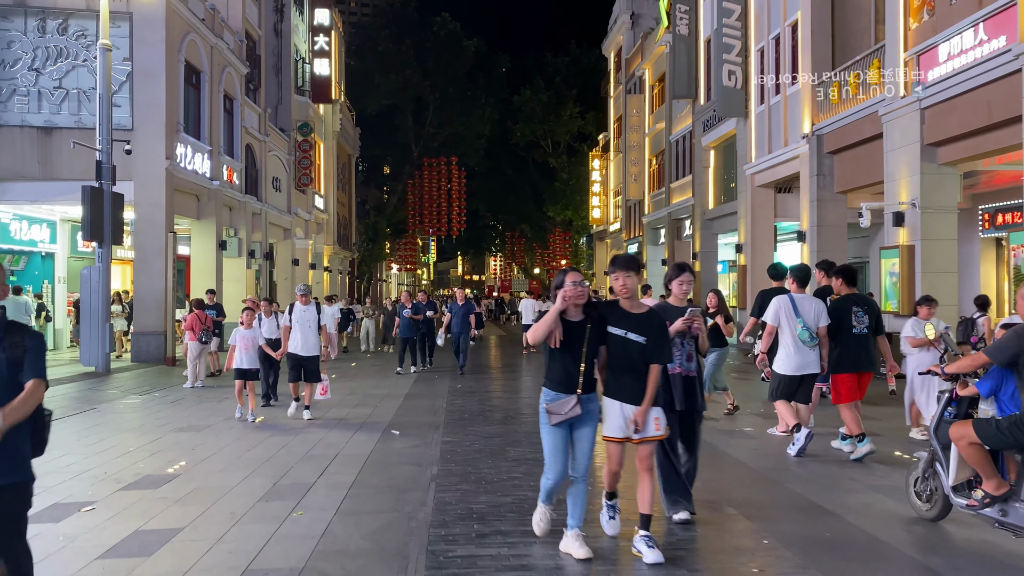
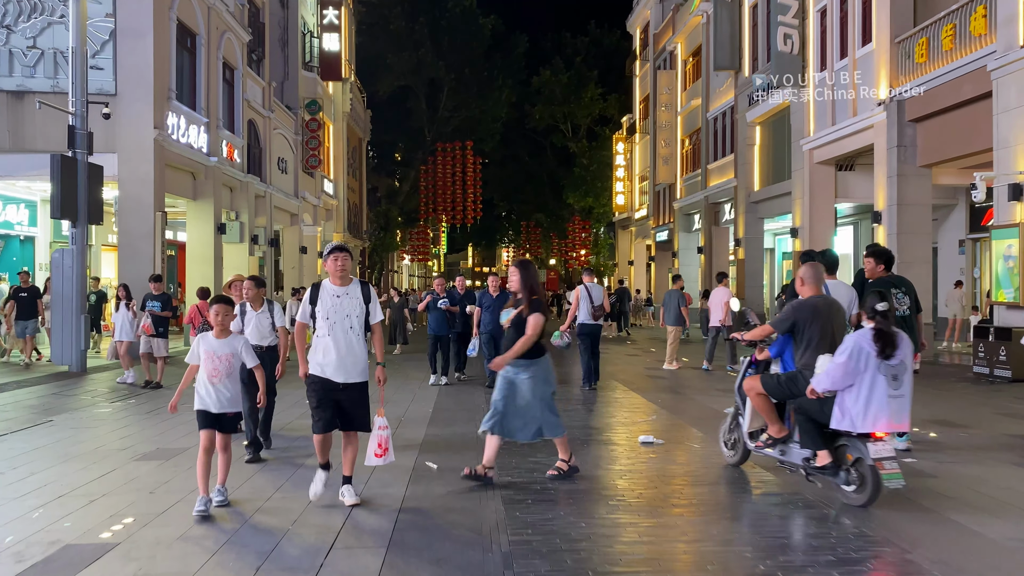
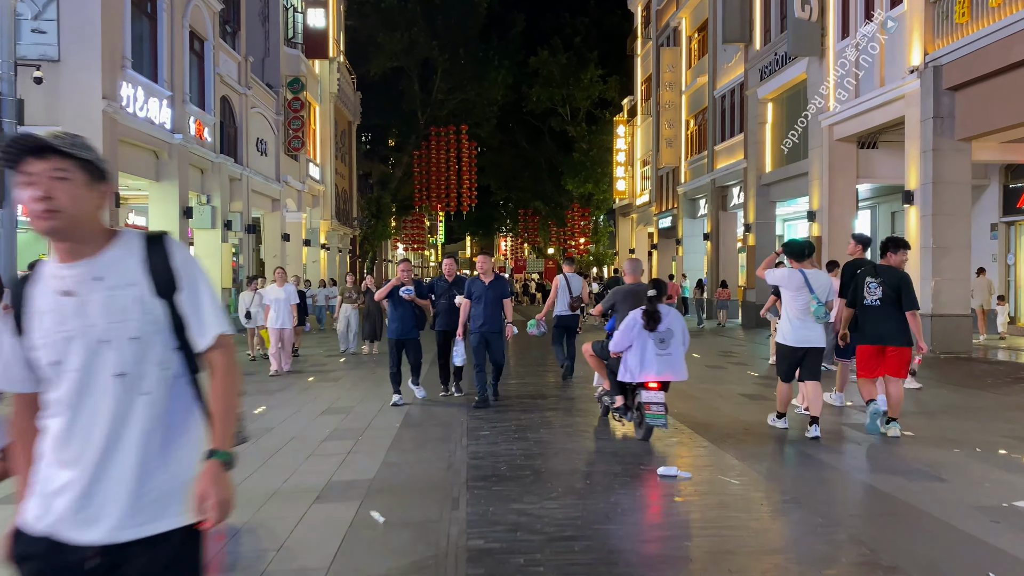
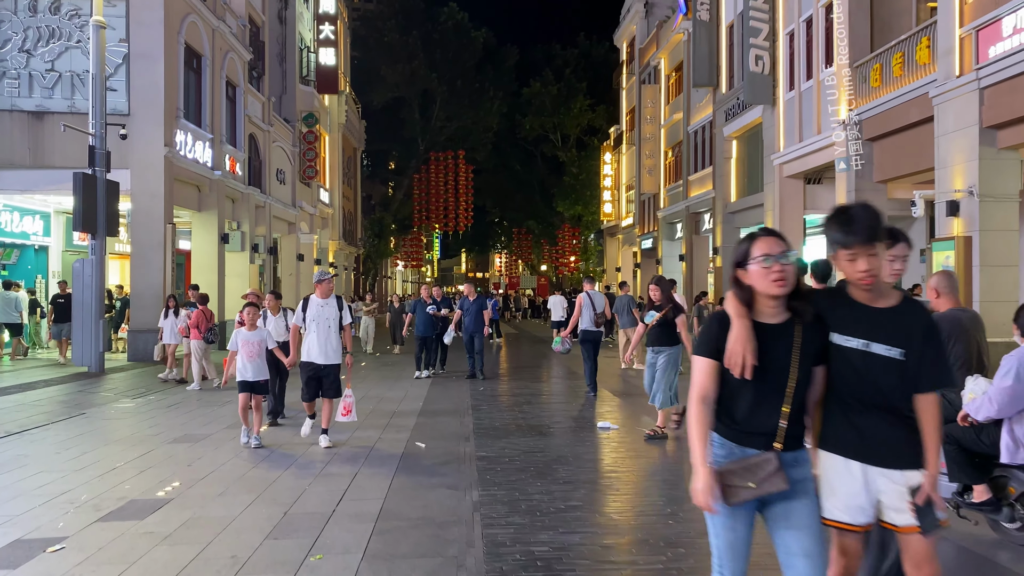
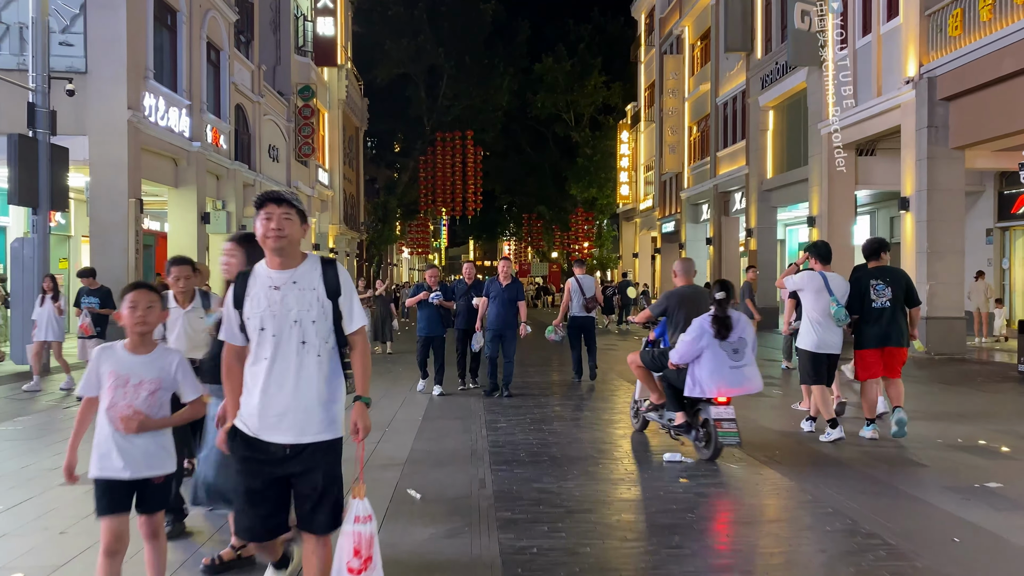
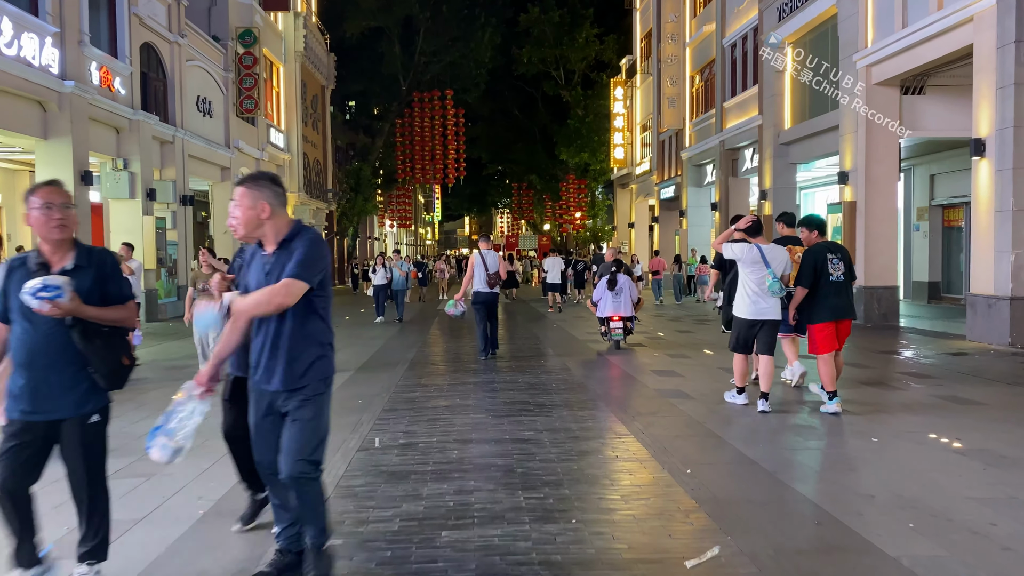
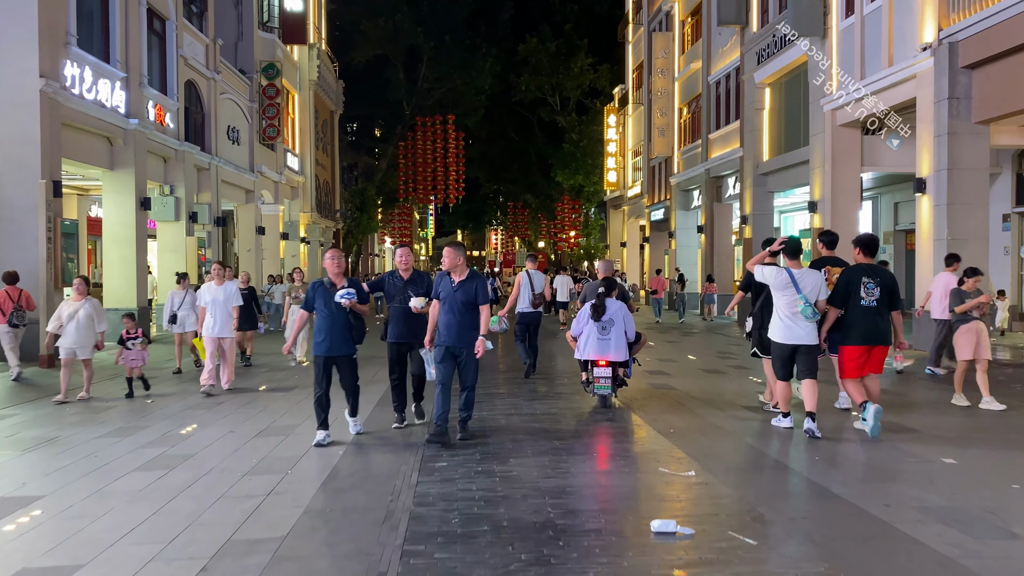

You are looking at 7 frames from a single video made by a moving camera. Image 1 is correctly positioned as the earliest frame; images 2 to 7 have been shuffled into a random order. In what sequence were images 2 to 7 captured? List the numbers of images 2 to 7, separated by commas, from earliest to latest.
4, 2, 5, 3, 7, 6
